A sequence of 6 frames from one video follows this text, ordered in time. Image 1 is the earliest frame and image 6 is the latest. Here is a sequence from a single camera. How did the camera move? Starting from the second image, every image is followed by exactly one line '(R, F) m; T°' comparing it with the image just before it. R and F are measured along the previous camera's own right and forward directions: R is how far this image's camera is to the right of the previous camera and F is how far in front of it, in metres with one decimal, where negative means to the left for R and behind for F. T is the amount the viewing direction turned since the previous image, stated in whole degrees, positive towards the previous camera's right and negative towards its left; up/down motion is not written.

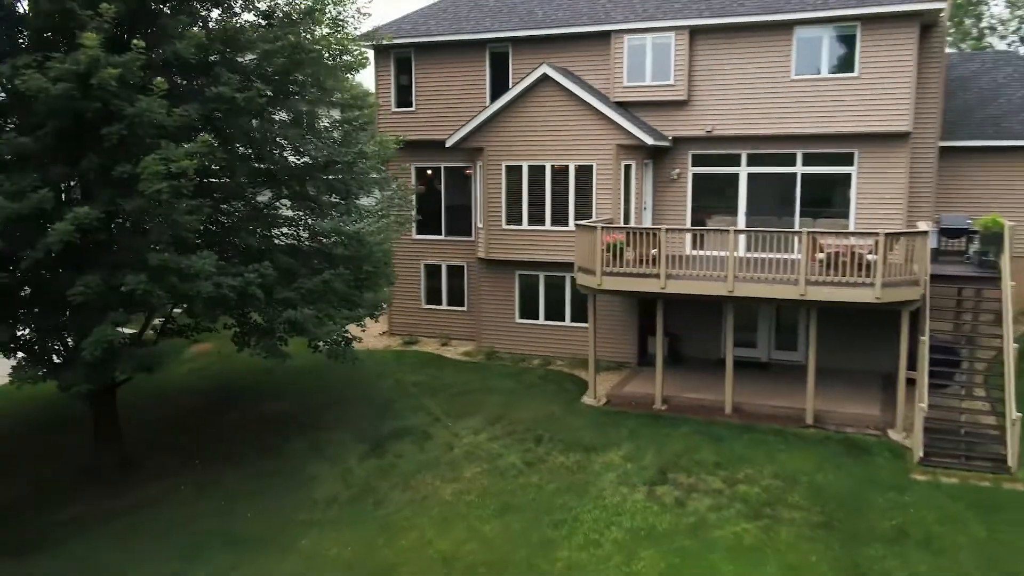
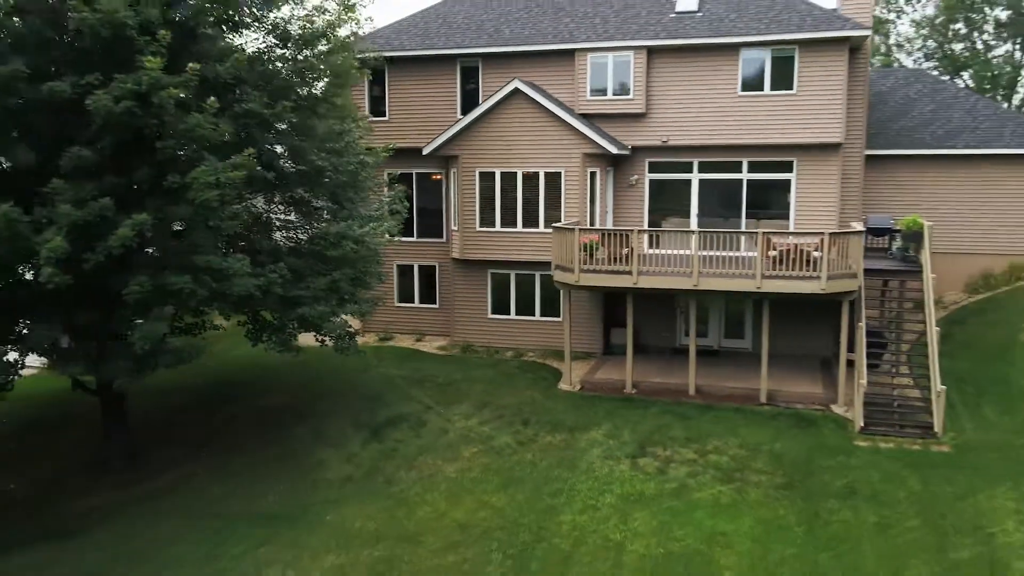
(-1.1, -1.2) m; +5°
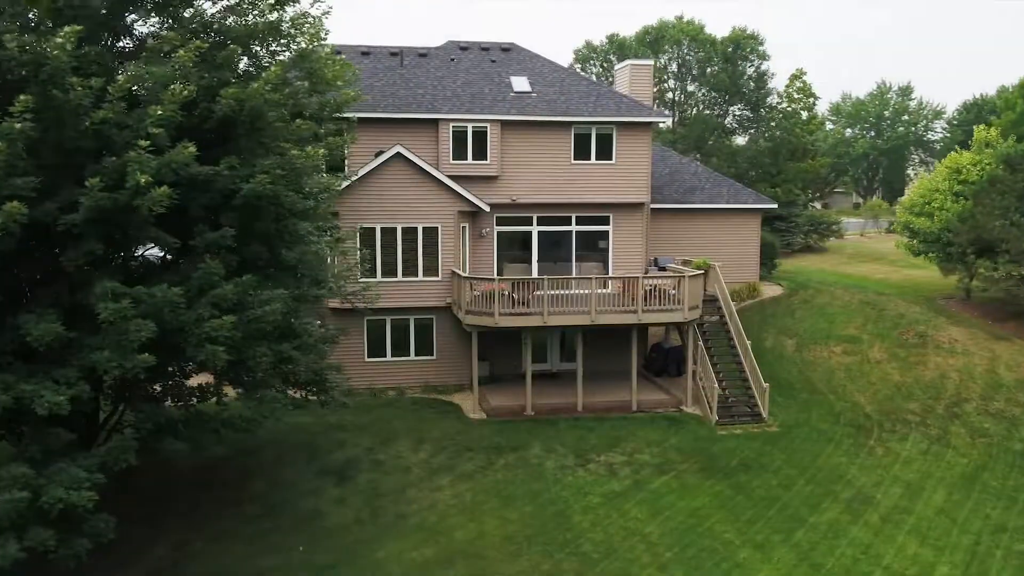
(-6.0, -0.7) m; +27°
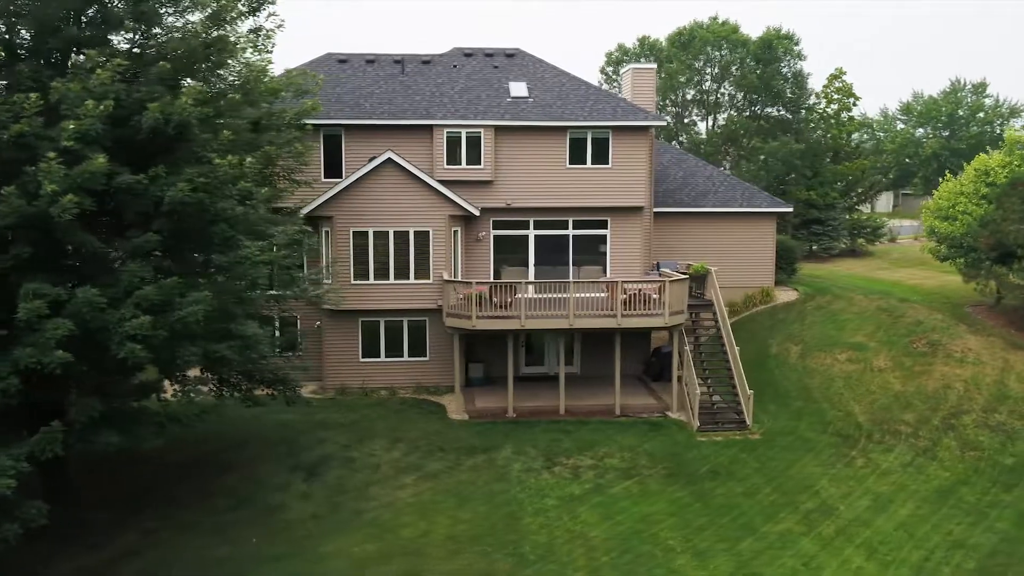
(+1.9, -0.1) m; -5°
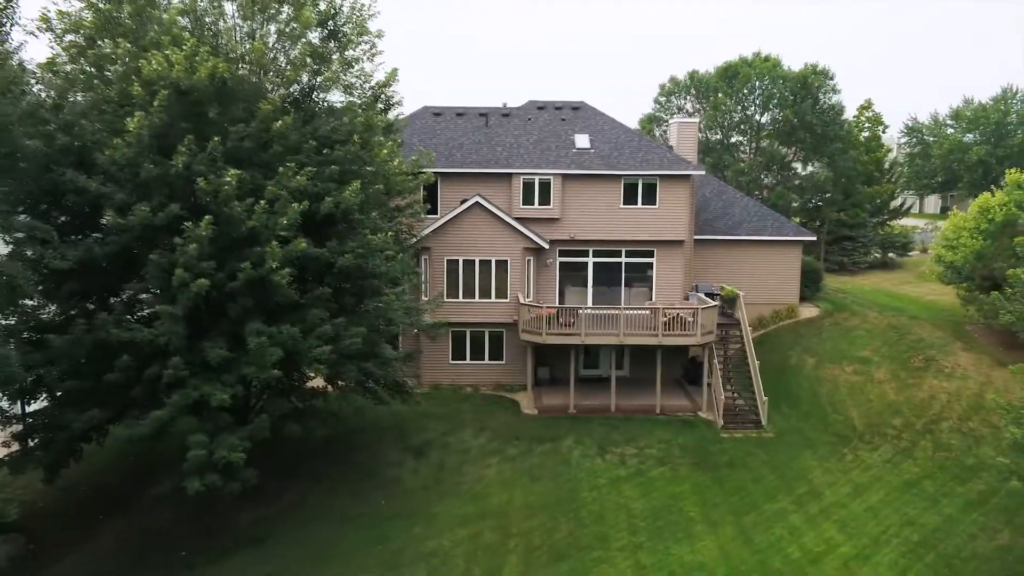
(-0.2, -4.2) m; -4°
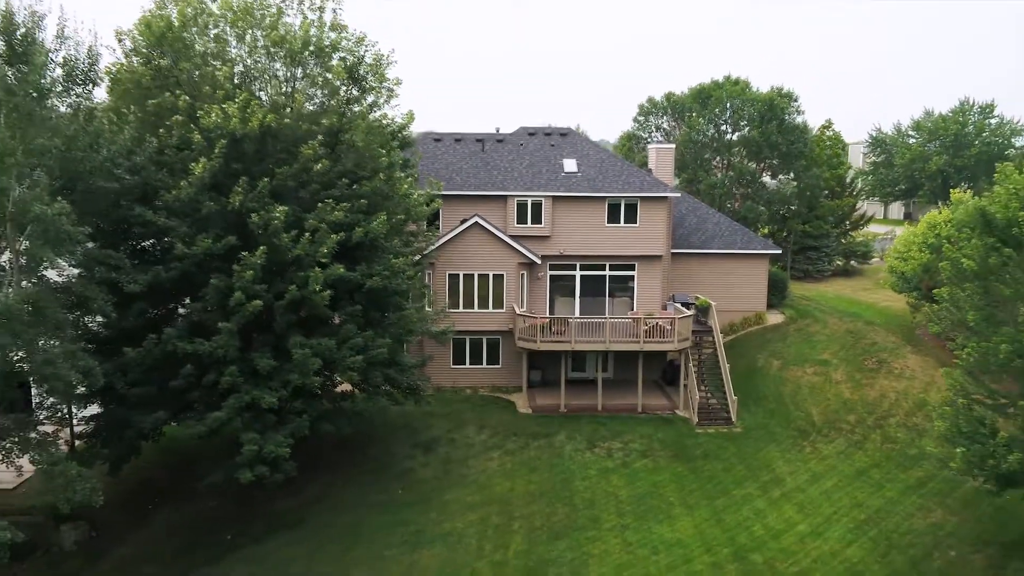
(-0.5, -2.4) m; +2°
